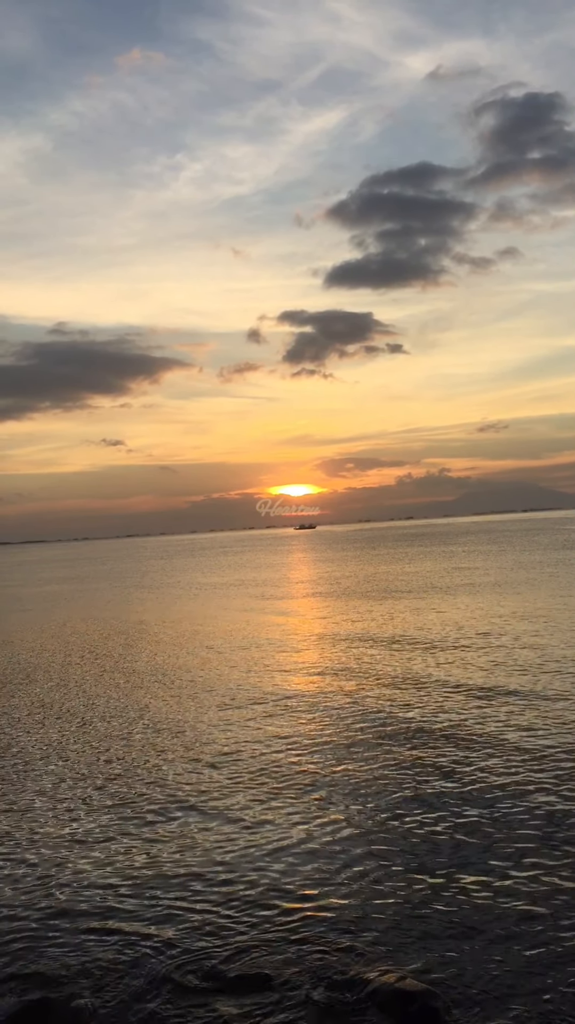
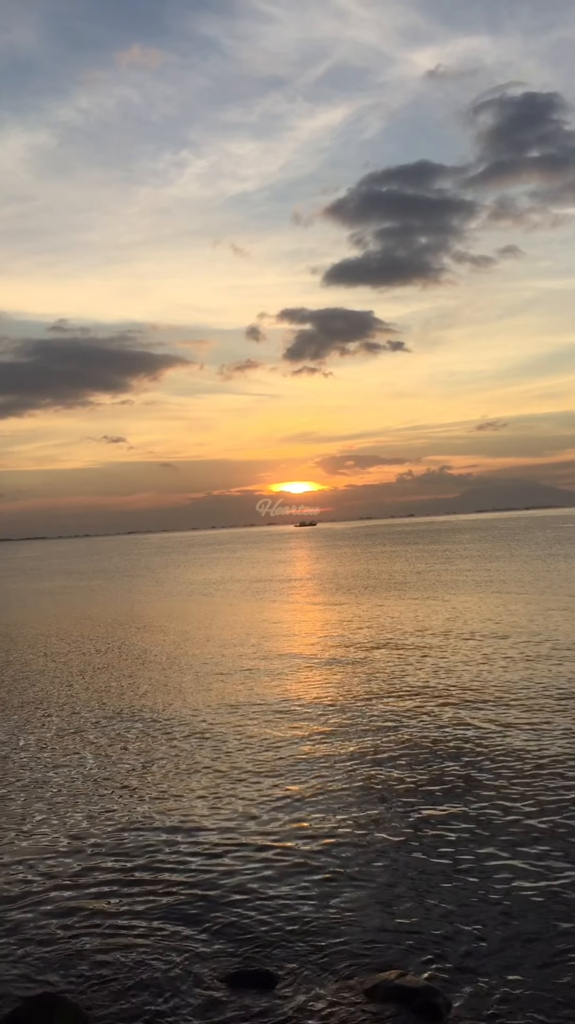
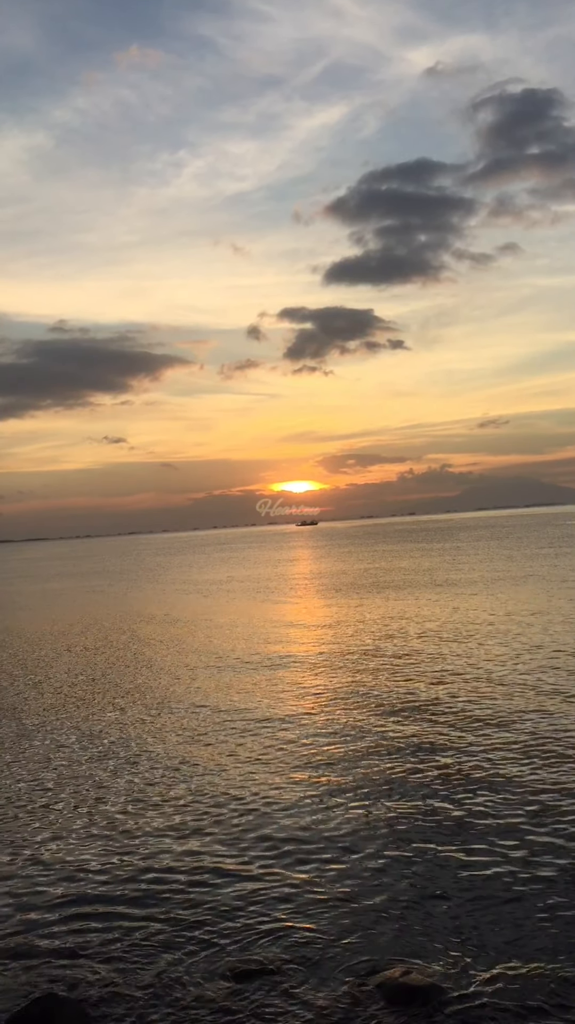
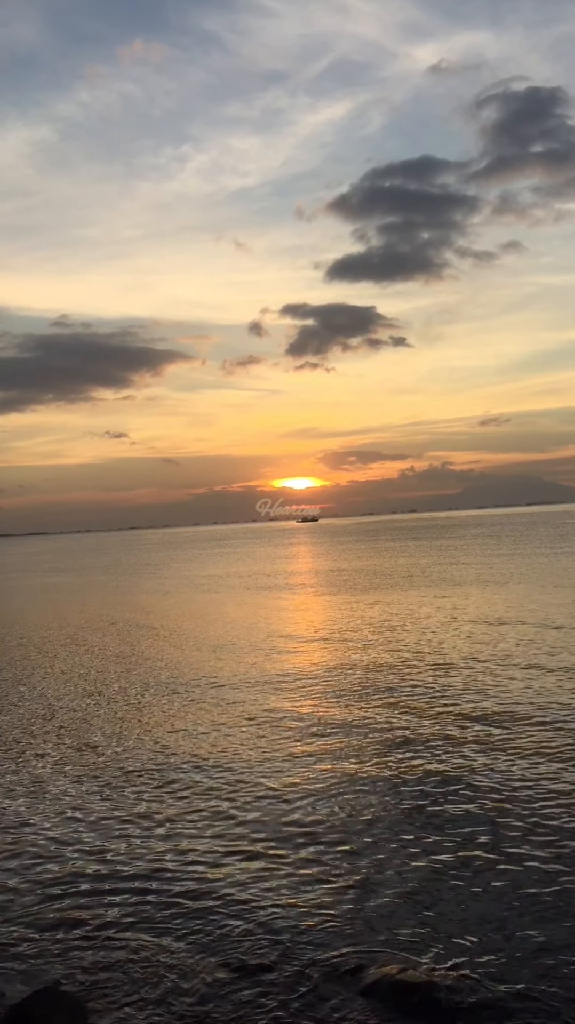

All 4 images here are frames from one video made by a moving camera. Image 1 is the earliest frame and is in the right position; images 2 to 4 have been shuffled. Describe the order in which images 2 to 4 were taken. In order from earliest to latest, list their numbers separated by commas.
3, 4, 2
